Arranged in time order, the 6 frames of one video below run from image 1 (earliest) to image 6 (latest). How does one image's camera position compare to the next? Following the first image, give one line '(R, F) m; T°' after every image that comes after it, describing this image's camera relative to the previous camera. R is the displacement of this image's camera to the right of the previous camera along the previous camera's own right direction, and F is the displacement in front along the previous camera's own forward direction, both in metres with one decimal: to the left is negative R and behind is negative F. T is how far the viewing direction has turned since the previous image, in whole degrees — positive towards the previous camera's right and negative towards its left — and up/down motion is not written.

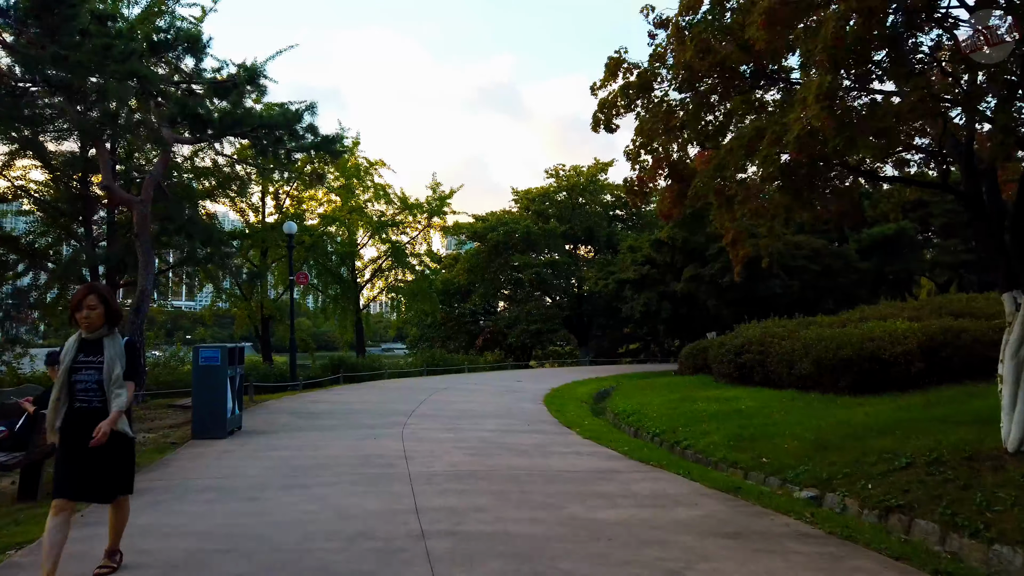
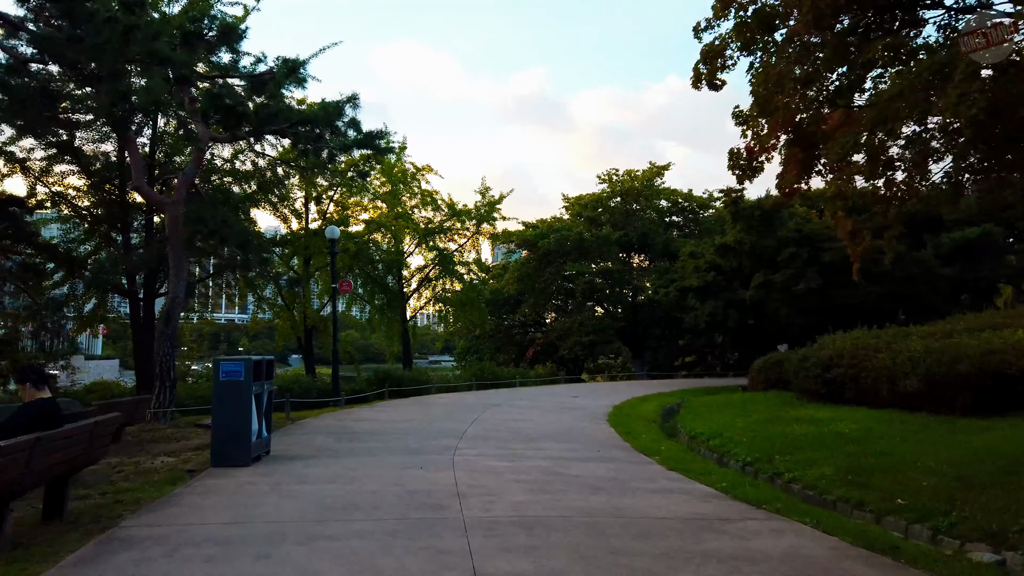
(-0.3, +1.6) m; -4°
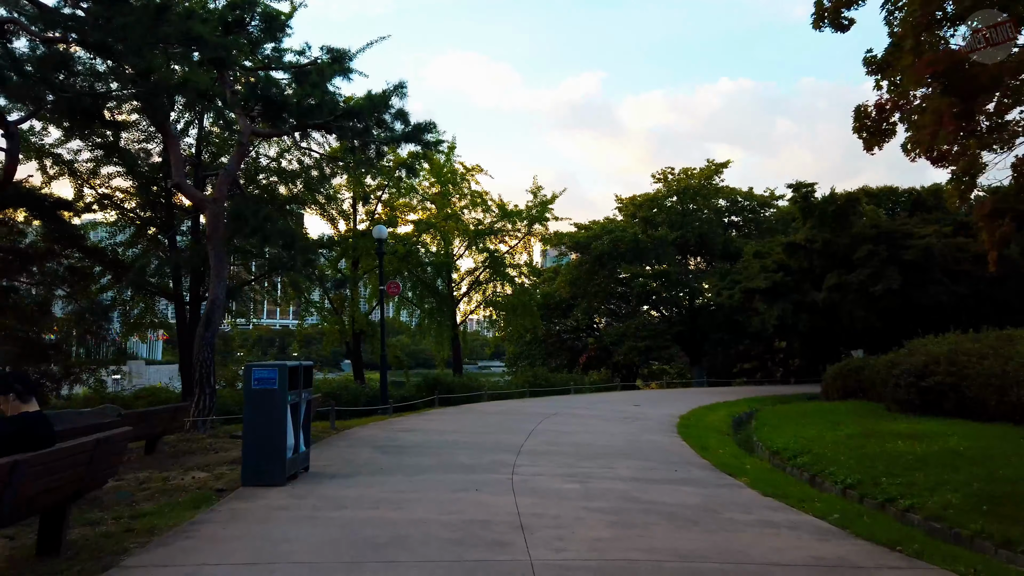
(-0.2, +1.1) m; -4°
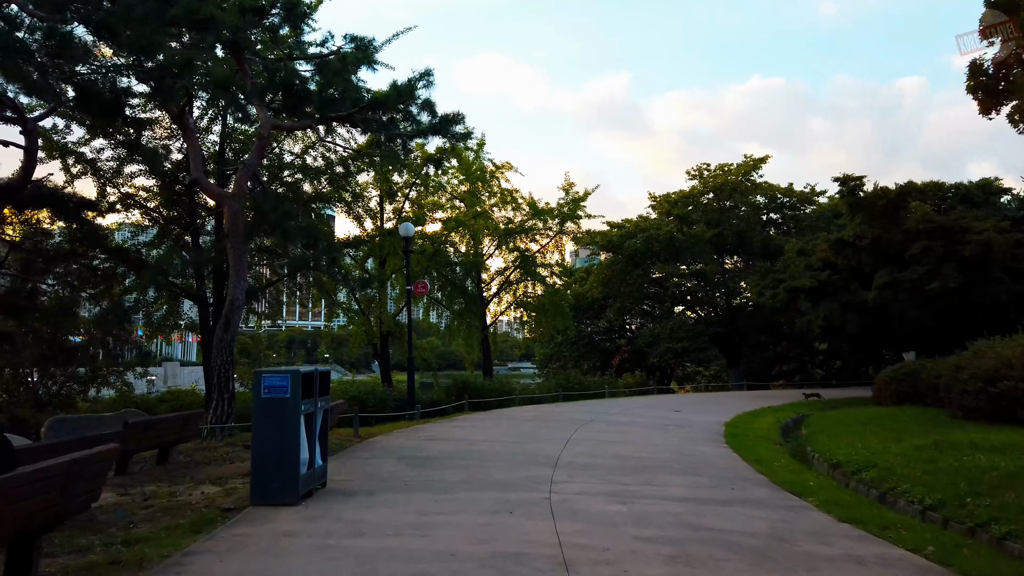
(-0.1, +0.9) m; -2°
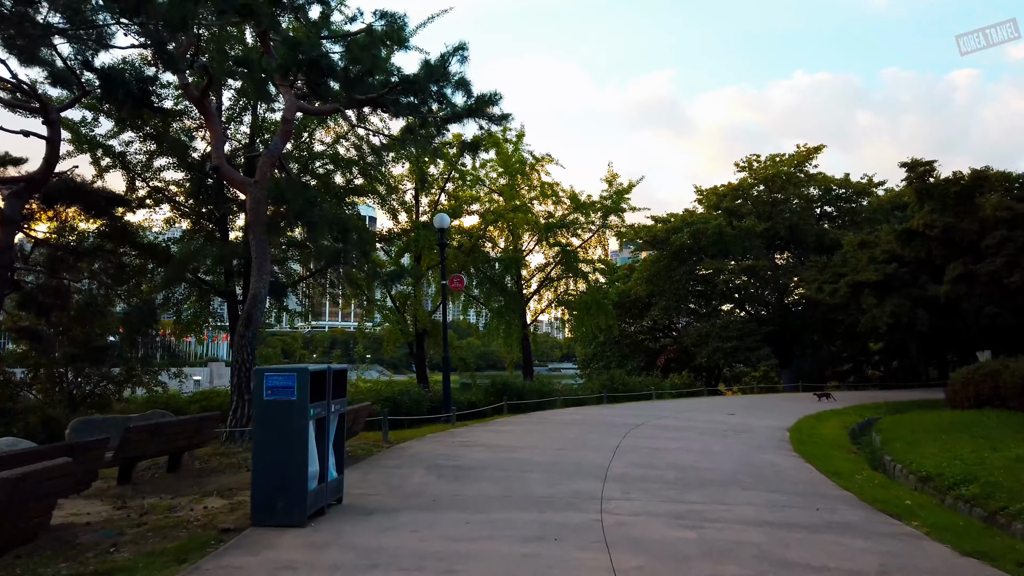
(0.0, +1.1) m; -3°
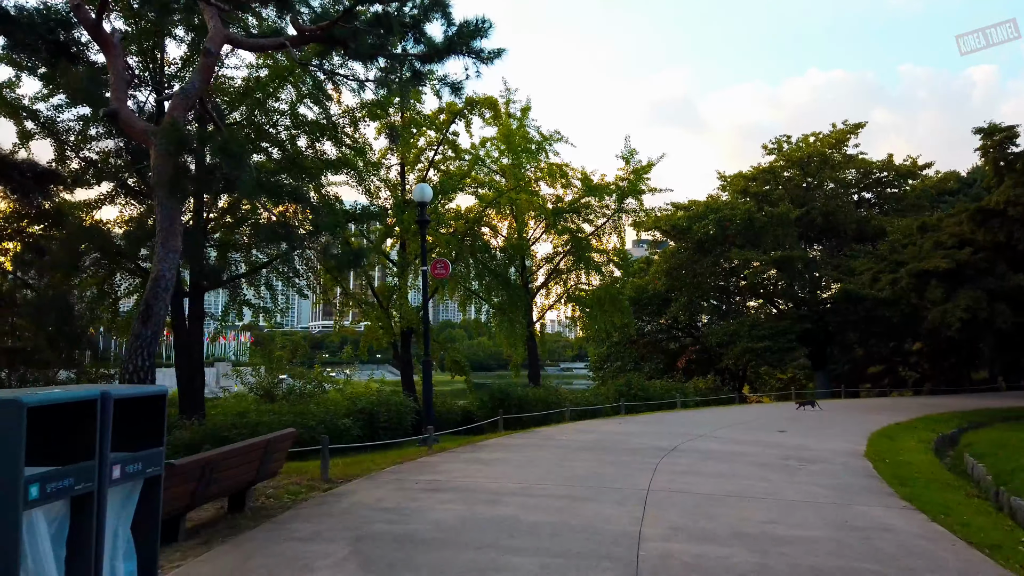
(+0.3, +3.2) m; -1°
